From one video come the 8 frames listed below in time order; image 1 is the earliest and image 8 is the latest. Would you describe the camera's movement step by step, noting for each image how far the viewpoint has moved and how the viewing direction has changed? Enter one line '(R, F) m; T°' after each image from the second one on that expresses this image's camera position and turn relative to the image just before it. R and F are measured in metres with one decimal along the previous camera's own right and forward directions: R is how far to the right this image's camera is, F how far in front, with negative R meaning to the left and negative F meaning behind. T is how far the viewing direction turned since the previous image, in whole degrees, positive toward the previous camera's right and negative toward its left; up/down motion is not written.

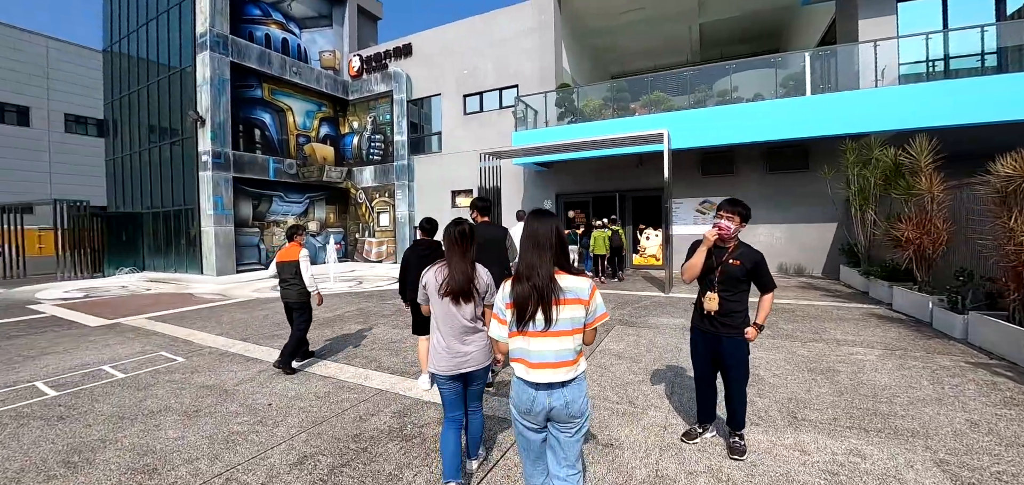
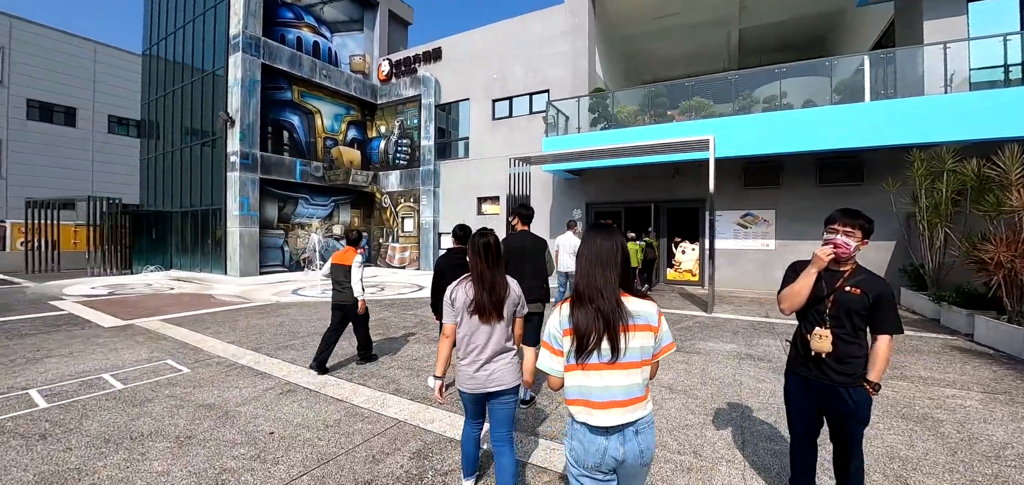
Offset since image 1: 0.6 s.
(-0.2, +0.5) m; -3°
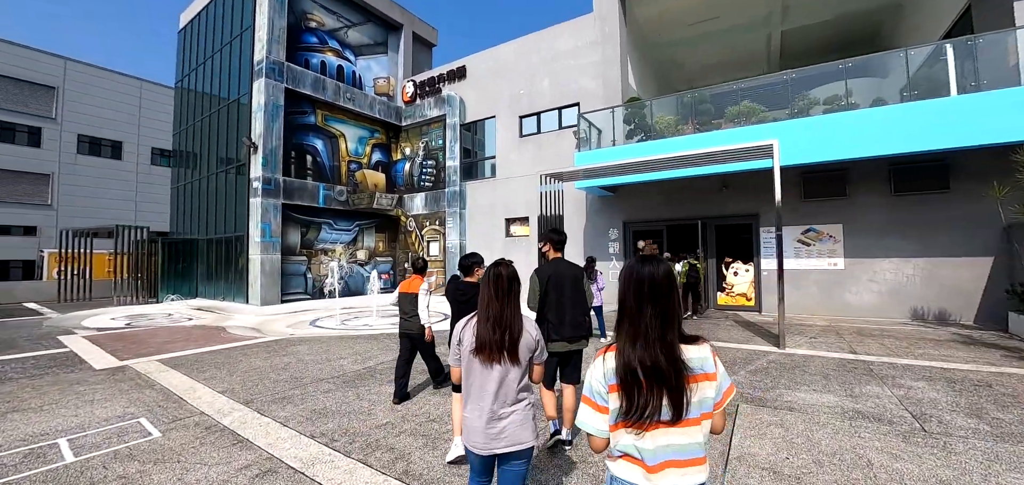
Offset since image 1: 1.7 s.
(-0.1, +0.9) m; -4°
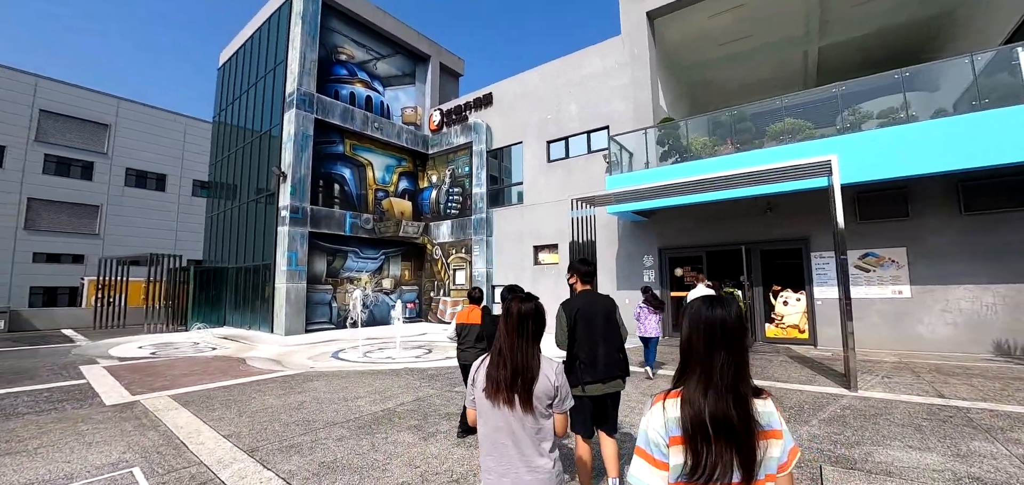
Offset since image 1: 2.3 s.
(-0.1, +0.5) m; -3°
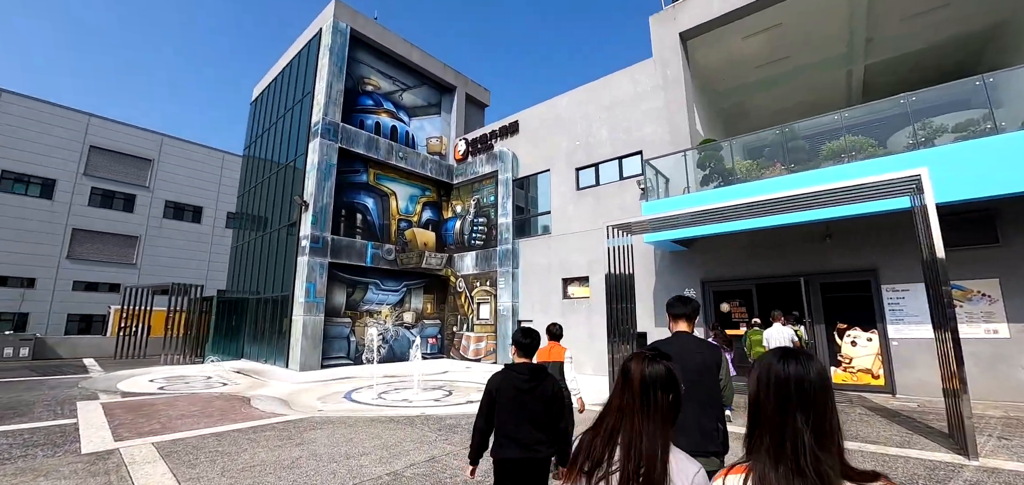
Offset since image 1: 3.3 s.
(-0.1, +0.7) m; -3°
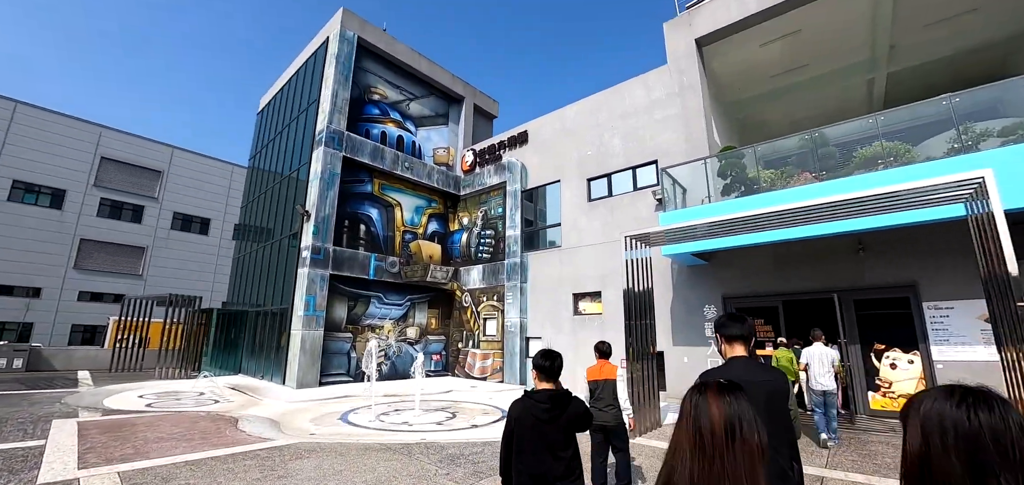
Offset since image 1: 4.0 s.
(-0.1, +0.5) m; -1°
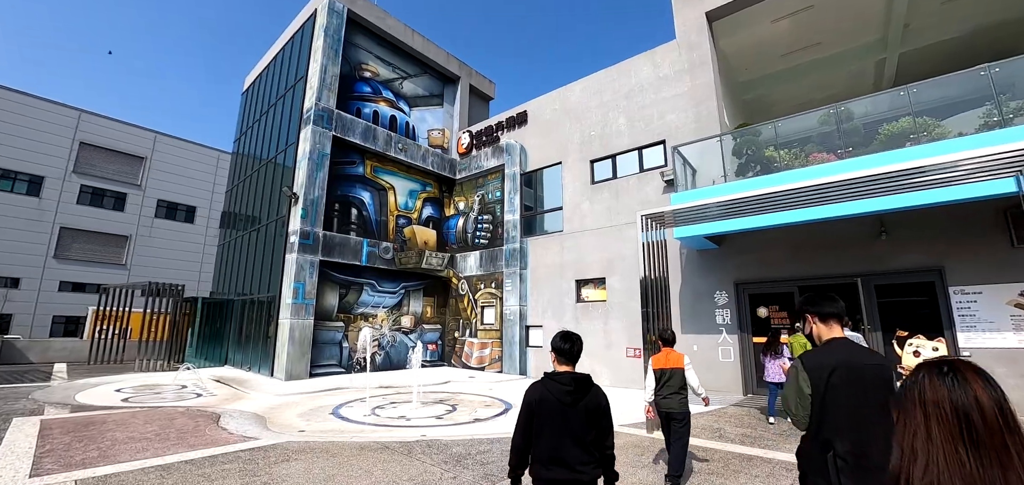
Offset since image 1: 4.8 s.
(-0.2, +0.5) m; +1°
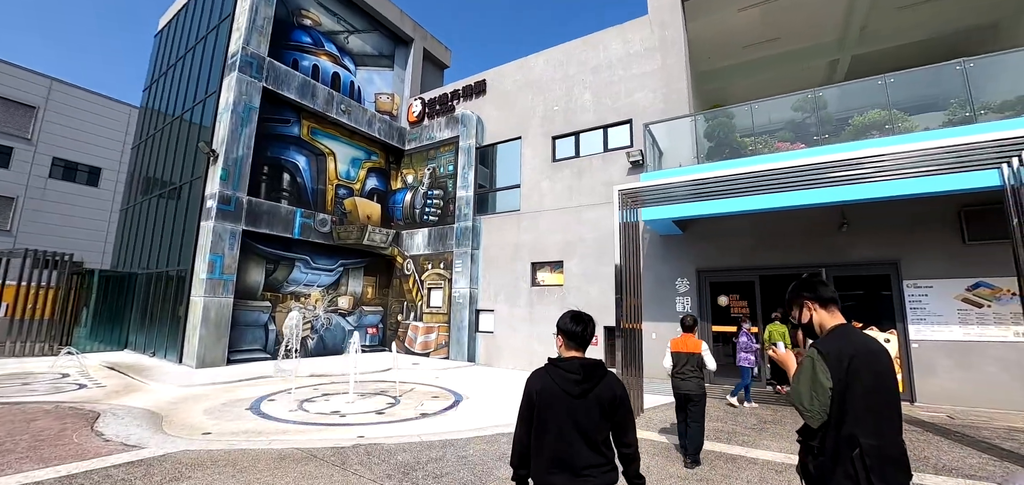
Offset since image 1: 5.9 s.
(-0.2, +0.8) m; +7°
